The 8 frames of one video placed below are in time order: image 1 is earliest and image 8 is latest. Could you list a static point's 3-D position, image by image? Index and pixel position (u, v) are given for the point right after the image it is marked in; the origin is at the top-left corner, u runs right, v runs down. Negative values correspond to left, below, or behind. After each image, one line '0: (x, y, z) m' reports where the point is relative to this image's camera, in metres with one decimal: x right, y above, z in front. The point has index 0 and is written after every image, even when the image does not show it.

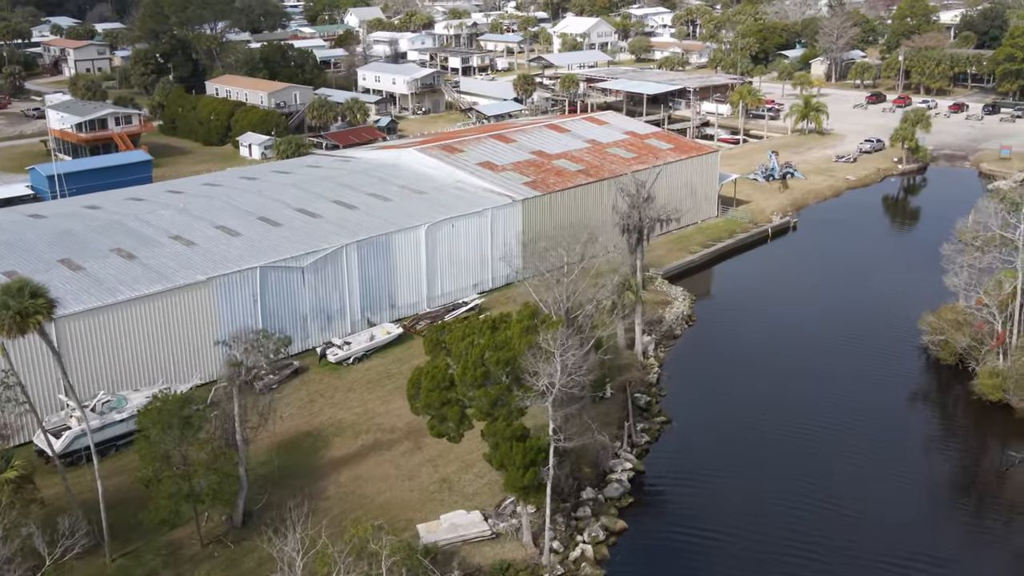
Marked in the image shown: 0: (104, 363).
0: (-7.8, -1.4, +18.8) m
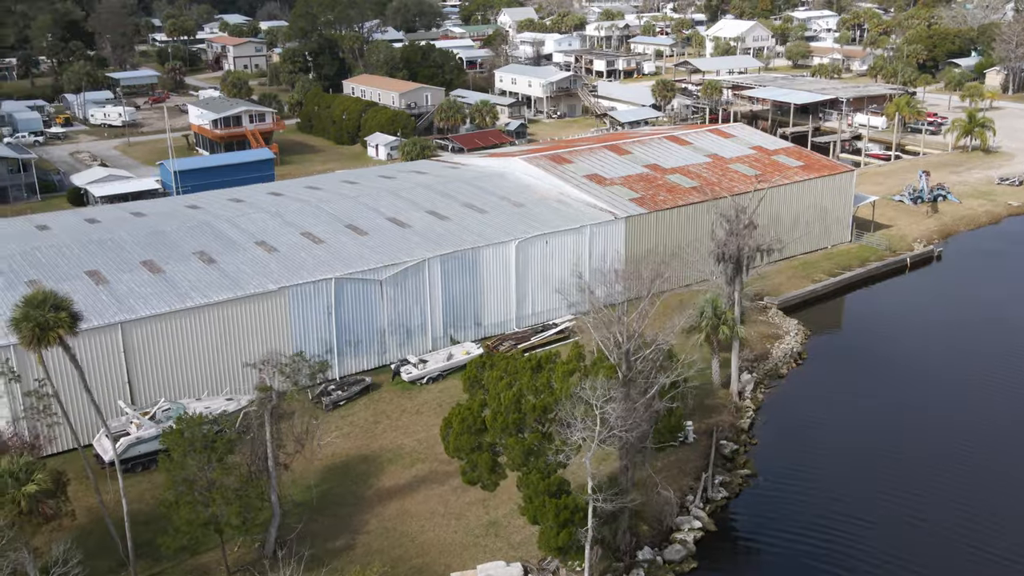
0: (-6.5, -1.6, +18.6) m
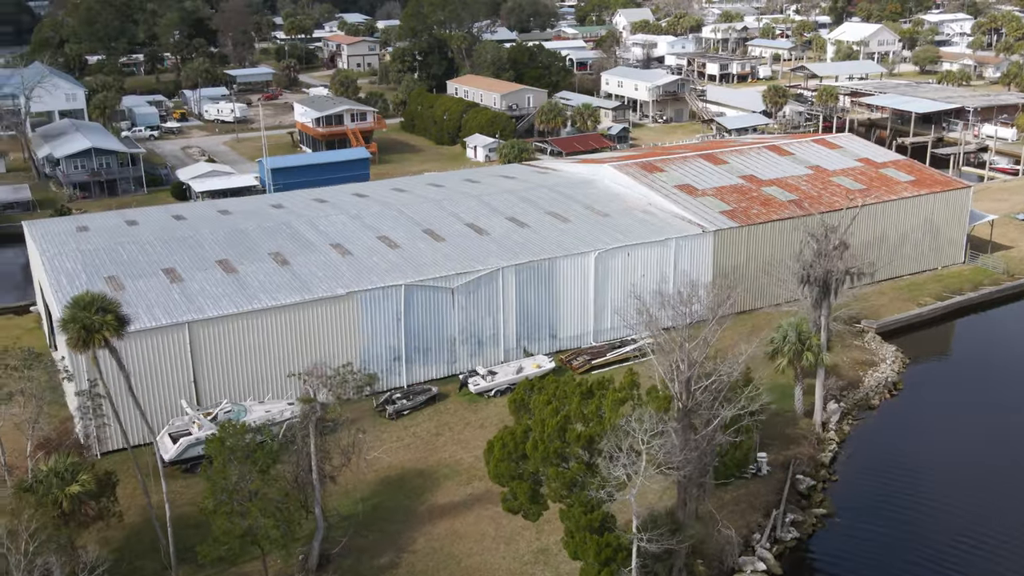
0: (-5.2, -1.6, +18.6) m
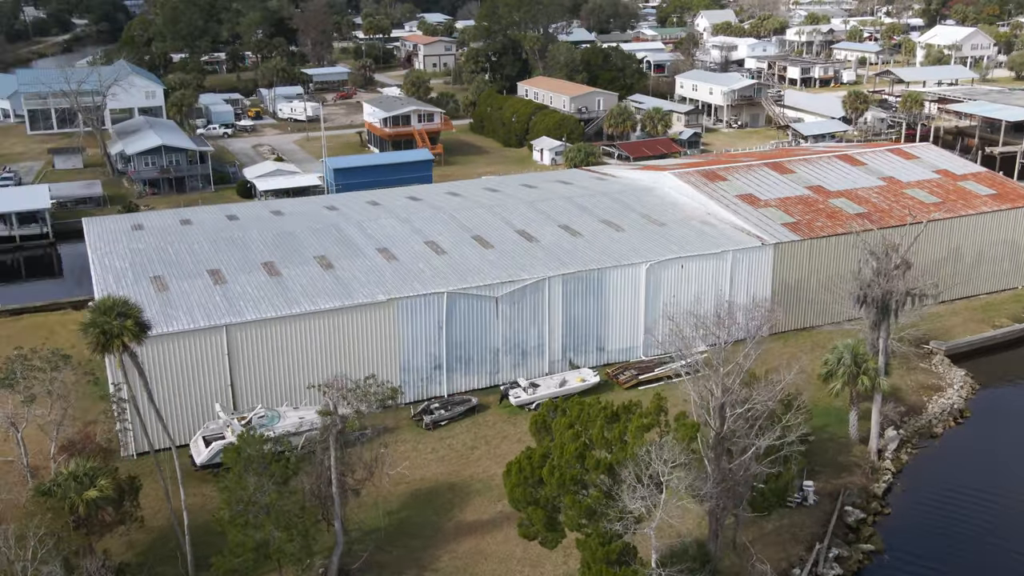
0: (-4.5, -1.7, +18.5) m
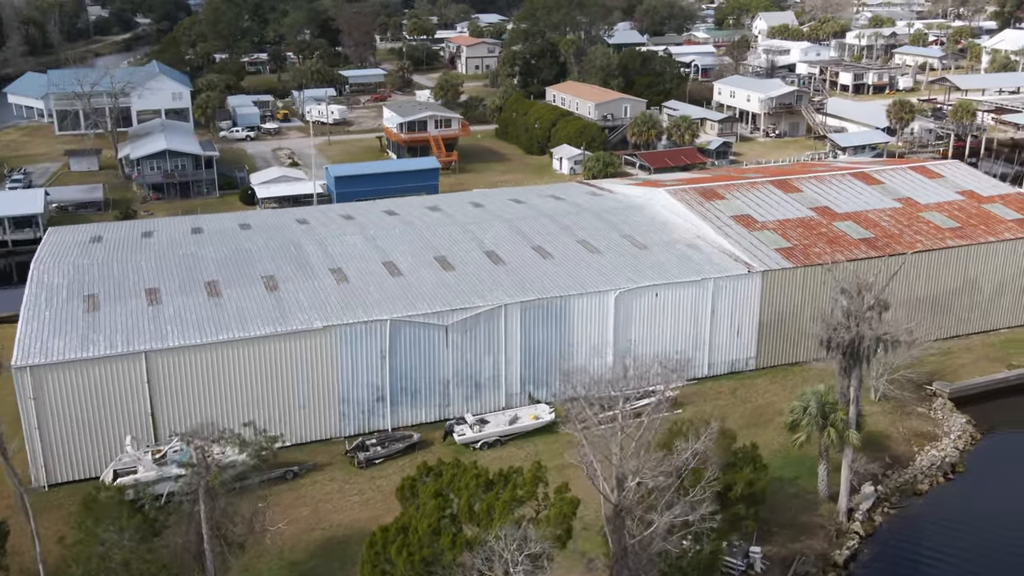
0: (-5.6, -2.1, +17.4) m
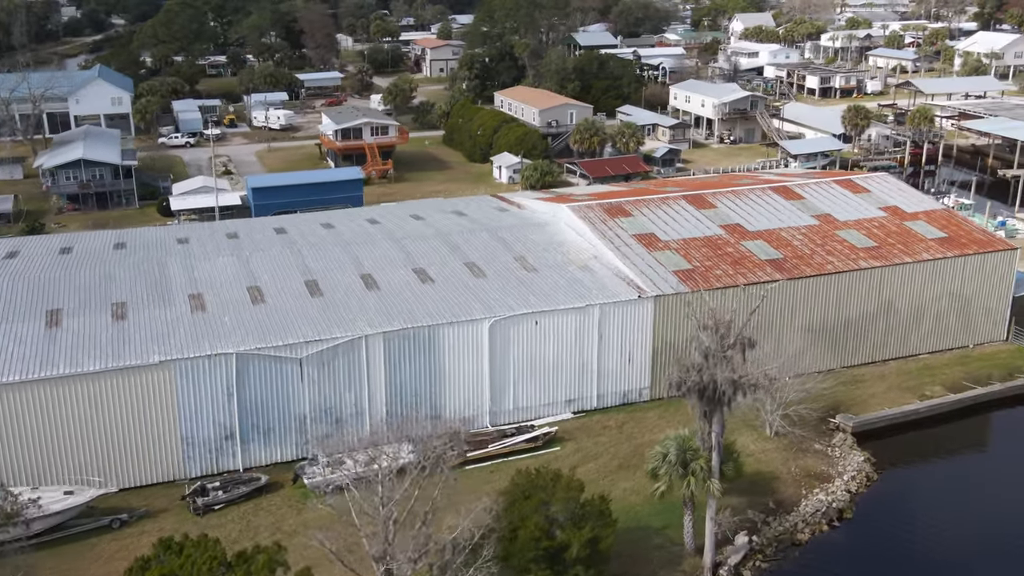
0: (-8.1, -2.6, +16.1) m
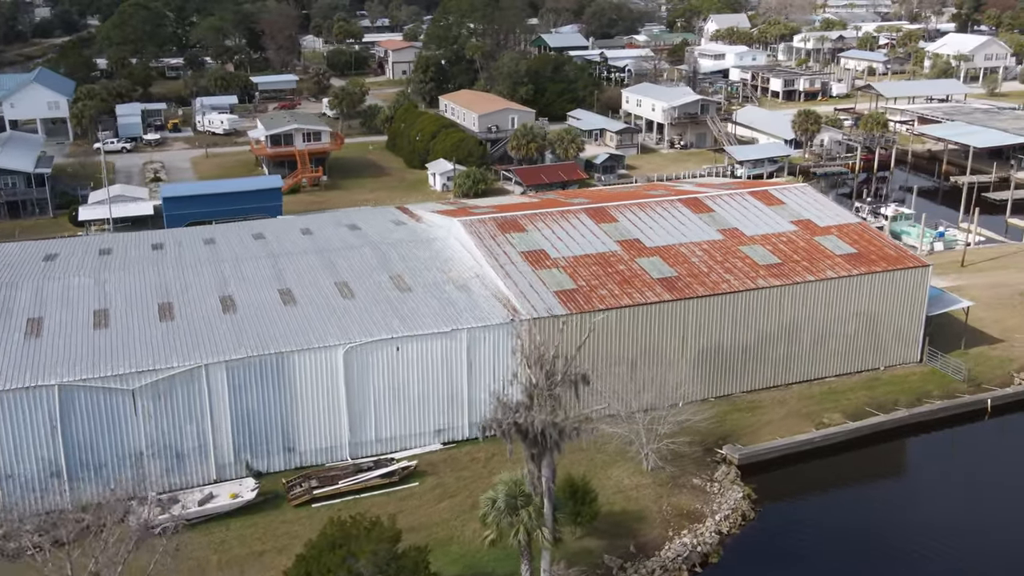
0: (-10.7, -3.1, +14.9) m
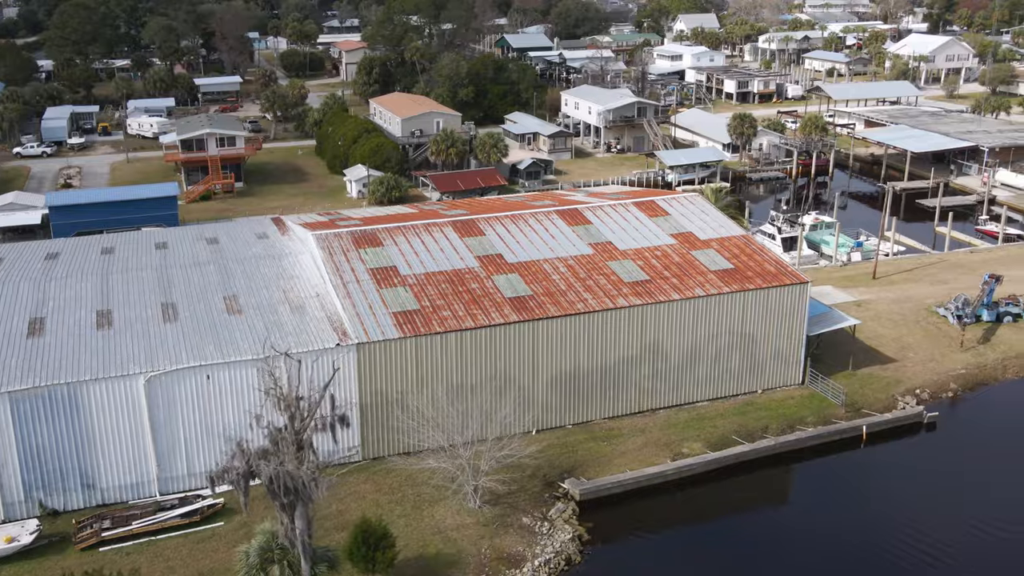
0: (-13.7, -3.4, +13.6) m
